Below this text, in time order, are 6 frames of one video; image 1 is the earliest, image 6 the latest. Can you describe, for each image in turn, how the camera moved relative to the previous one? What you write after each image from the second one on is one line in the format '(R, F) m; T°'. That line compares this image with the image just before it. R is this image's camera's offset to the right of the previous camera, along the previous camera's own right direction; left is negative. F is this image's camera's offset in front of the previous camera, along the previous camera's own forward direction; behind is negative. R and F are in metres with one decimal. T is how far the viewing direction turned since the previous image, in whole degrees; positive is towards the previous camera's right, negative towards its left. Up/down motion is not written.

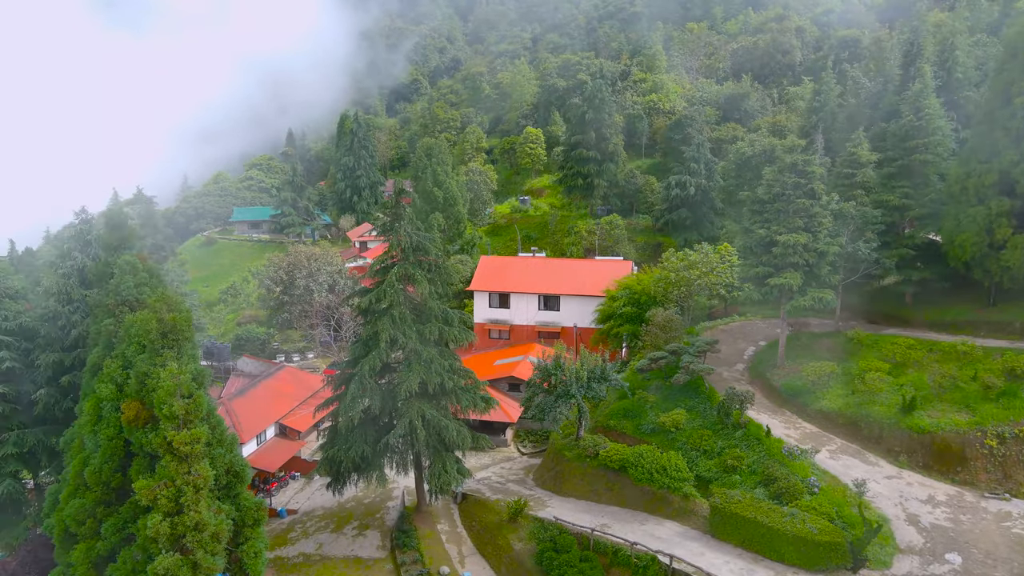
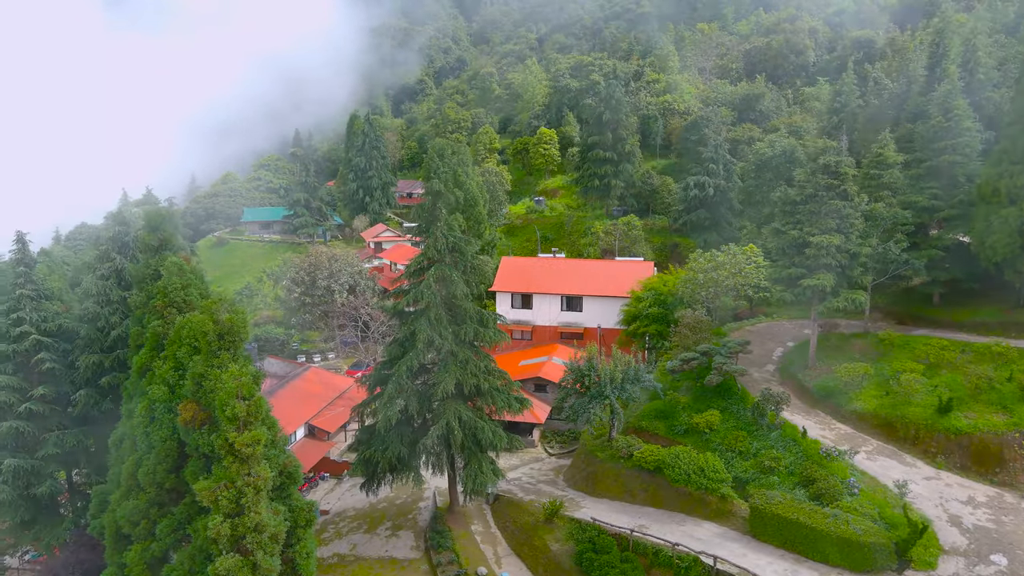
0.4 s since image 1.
(-1.3, 0.0) m; 0°
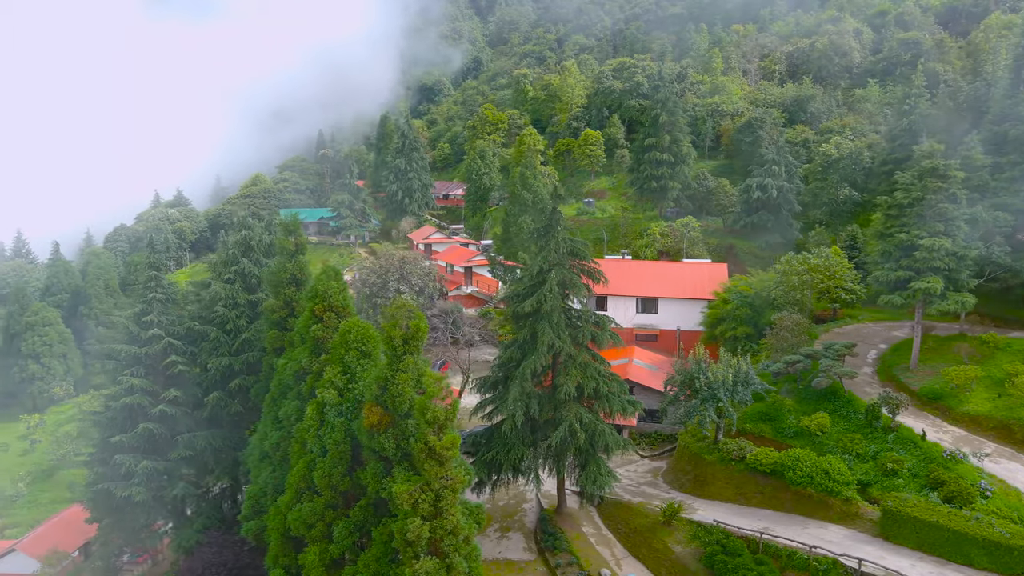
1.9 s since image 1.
(-4.4, -0.1) m; 0°
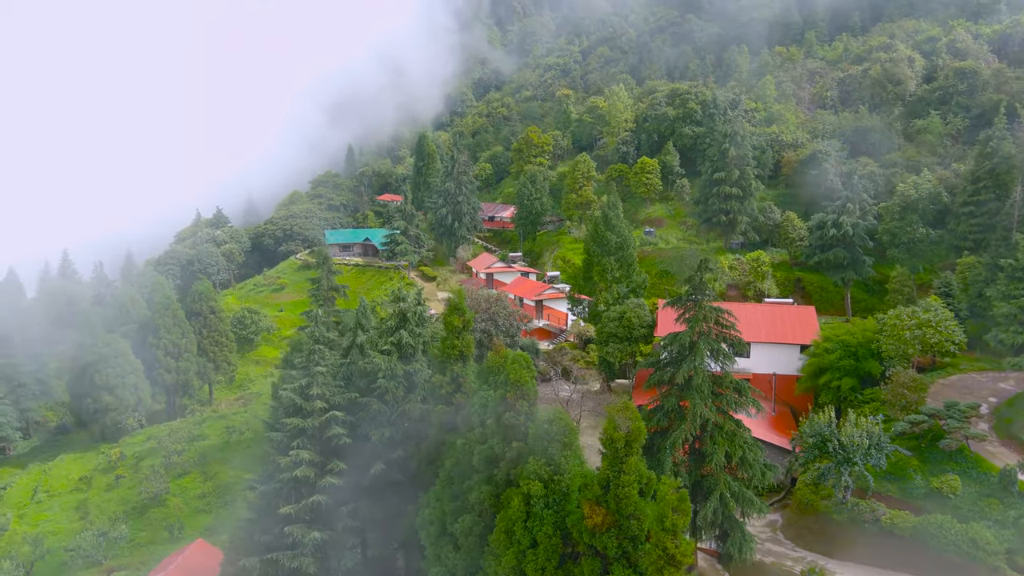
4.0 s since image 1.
(-5.5, -0.3) m; 0°
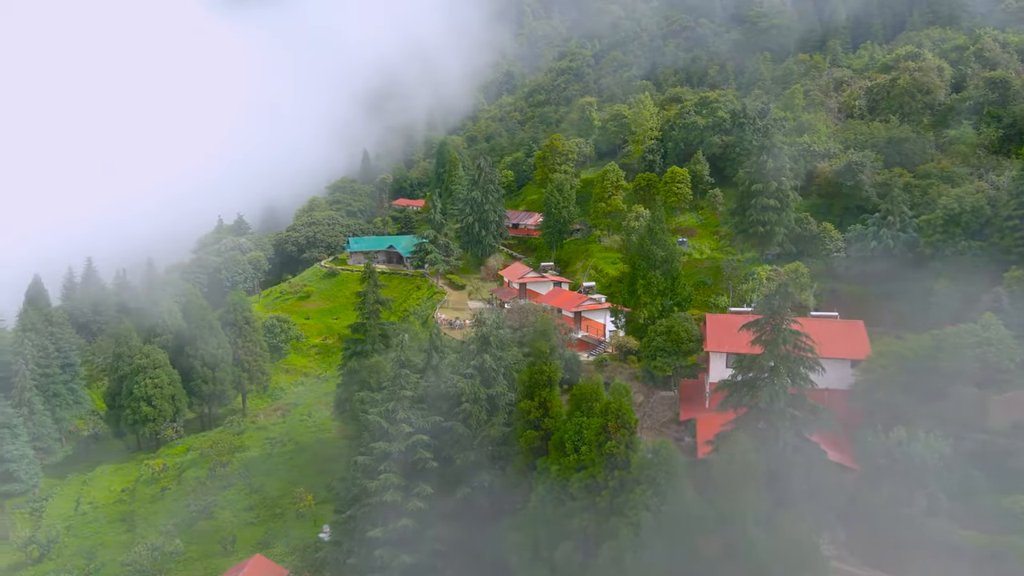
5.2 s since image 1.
(-3.0, -0.1) m; 0°
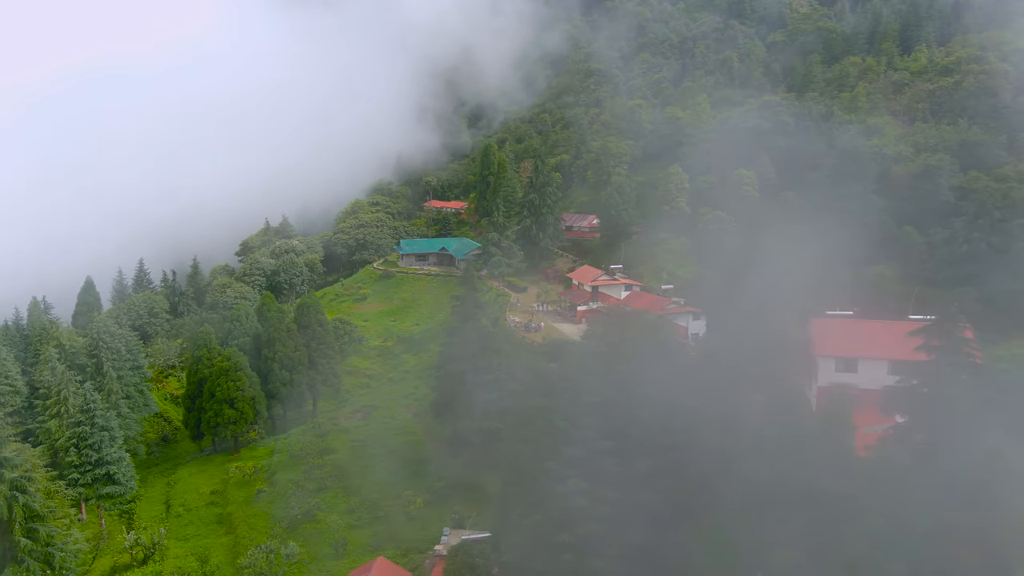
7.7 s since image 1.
(-6.5, -0.1) m; 0°
